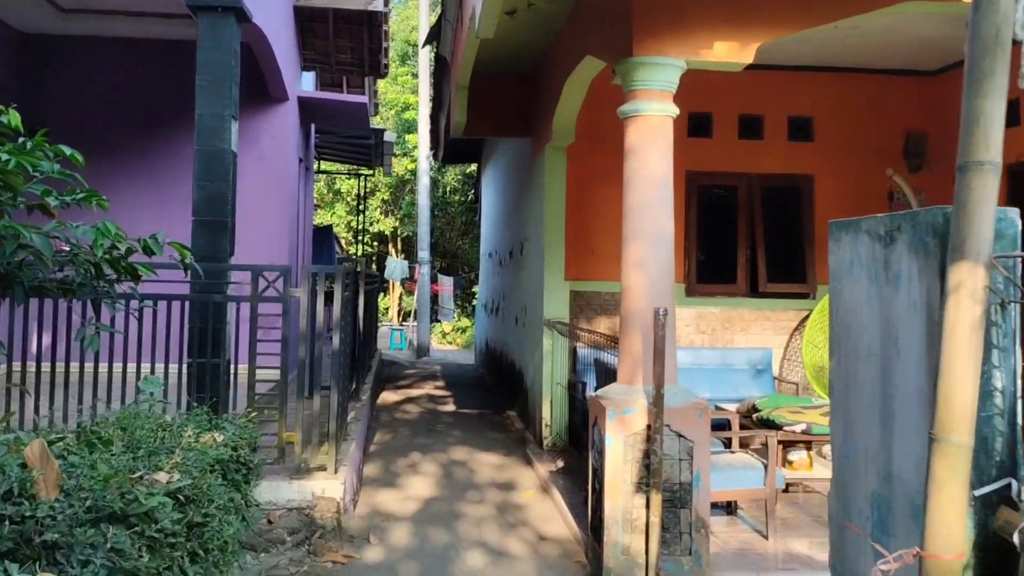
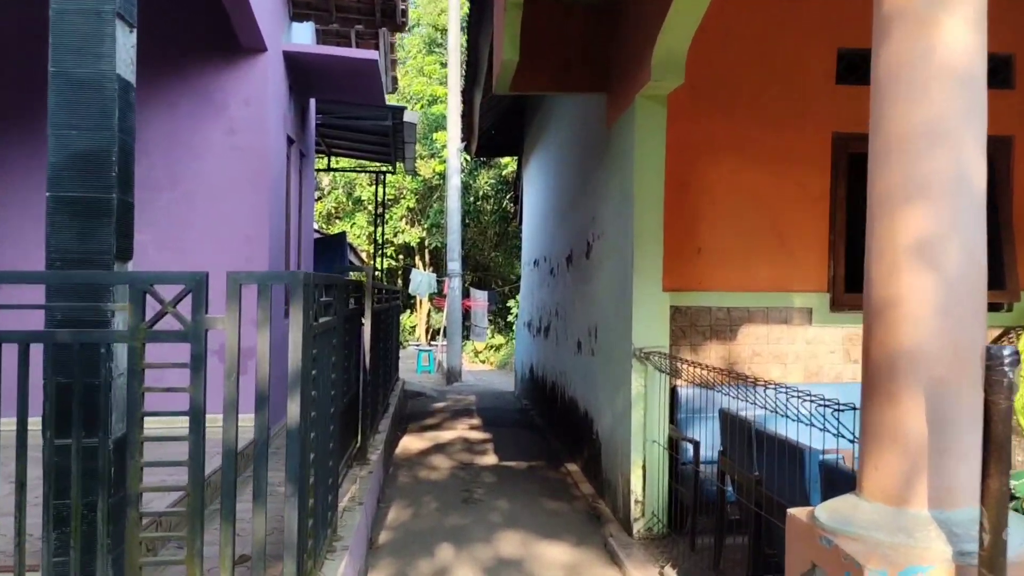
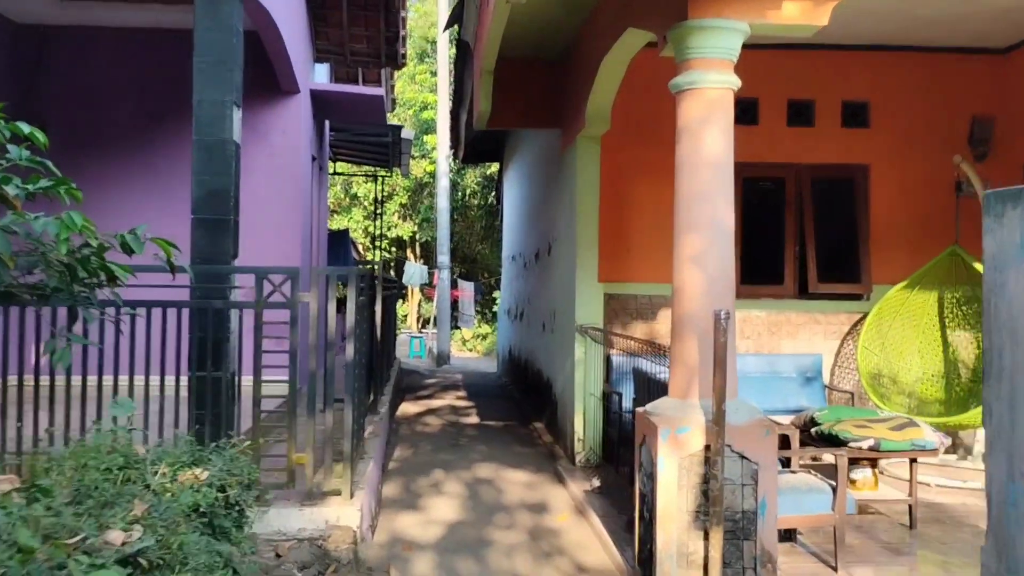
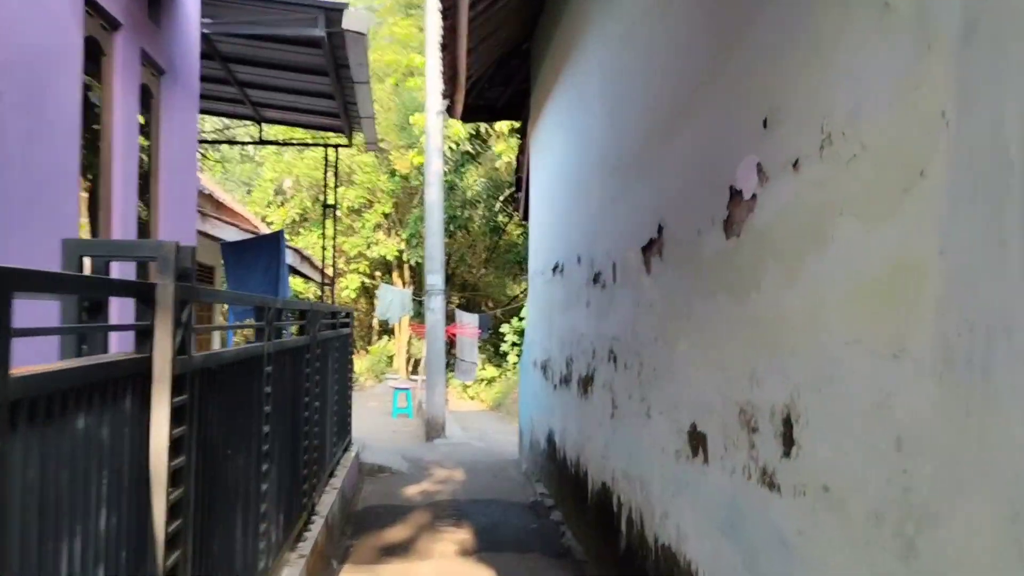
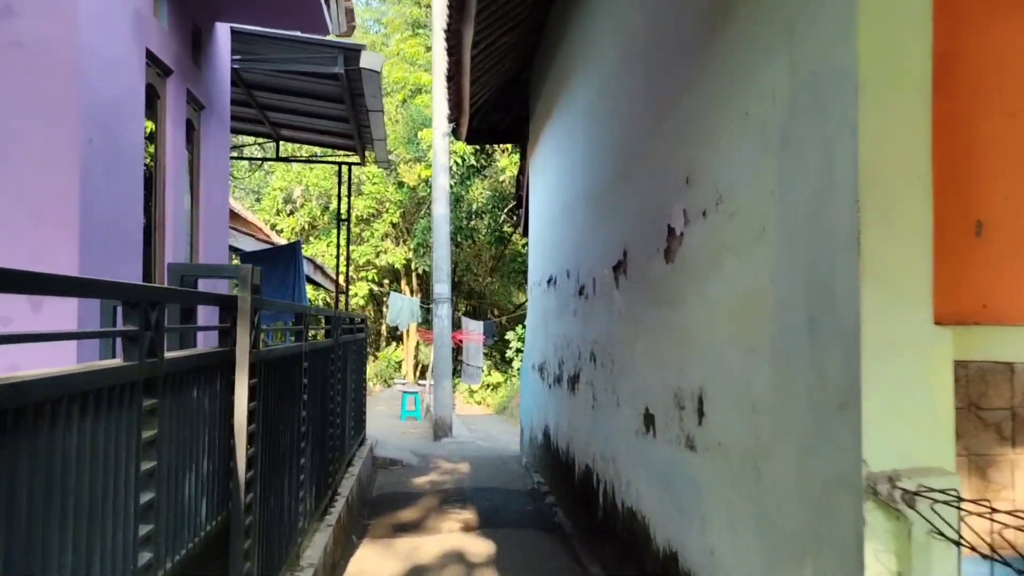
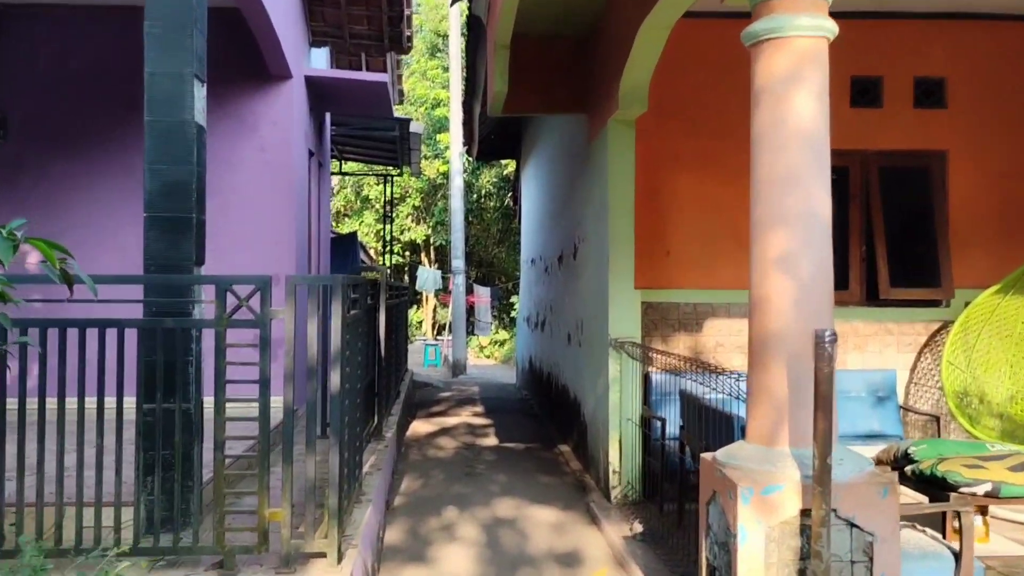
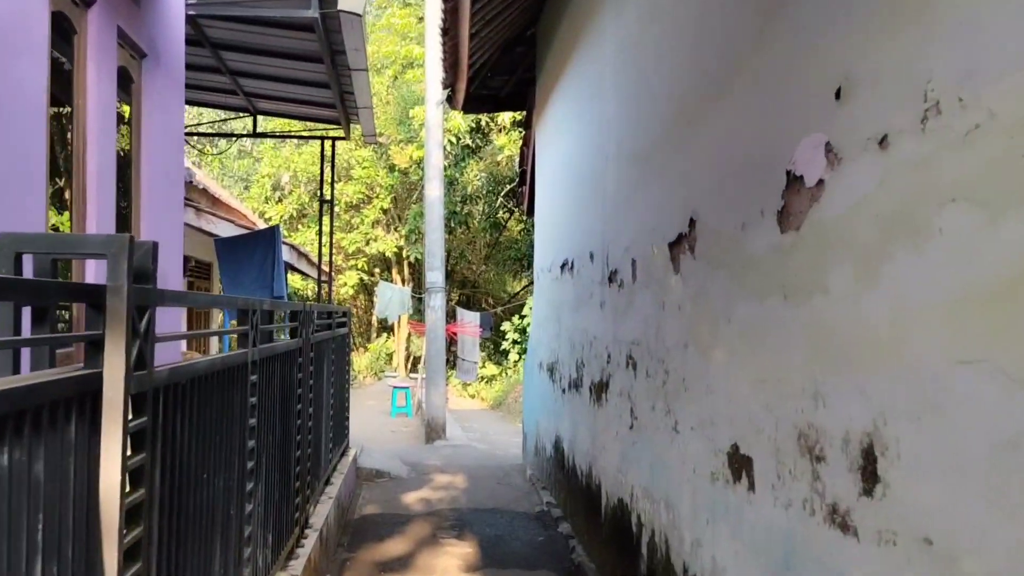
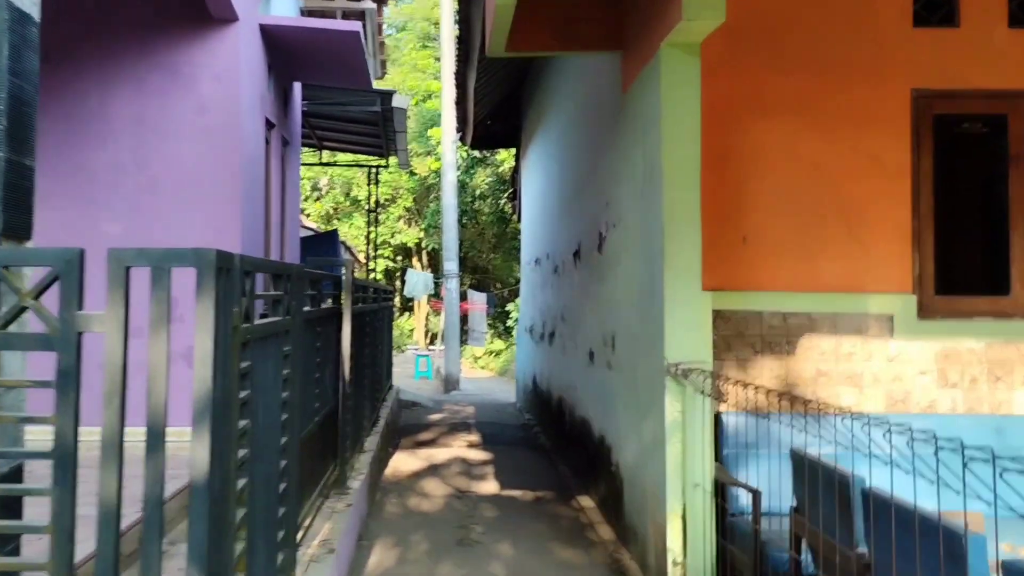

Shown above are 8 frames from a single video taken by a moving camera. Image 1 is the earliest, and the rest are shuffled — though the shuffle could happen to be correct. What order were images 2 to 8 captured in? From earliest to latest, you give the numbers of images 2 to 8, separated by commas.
3, 6, 2, 8, 5, 4, 7
